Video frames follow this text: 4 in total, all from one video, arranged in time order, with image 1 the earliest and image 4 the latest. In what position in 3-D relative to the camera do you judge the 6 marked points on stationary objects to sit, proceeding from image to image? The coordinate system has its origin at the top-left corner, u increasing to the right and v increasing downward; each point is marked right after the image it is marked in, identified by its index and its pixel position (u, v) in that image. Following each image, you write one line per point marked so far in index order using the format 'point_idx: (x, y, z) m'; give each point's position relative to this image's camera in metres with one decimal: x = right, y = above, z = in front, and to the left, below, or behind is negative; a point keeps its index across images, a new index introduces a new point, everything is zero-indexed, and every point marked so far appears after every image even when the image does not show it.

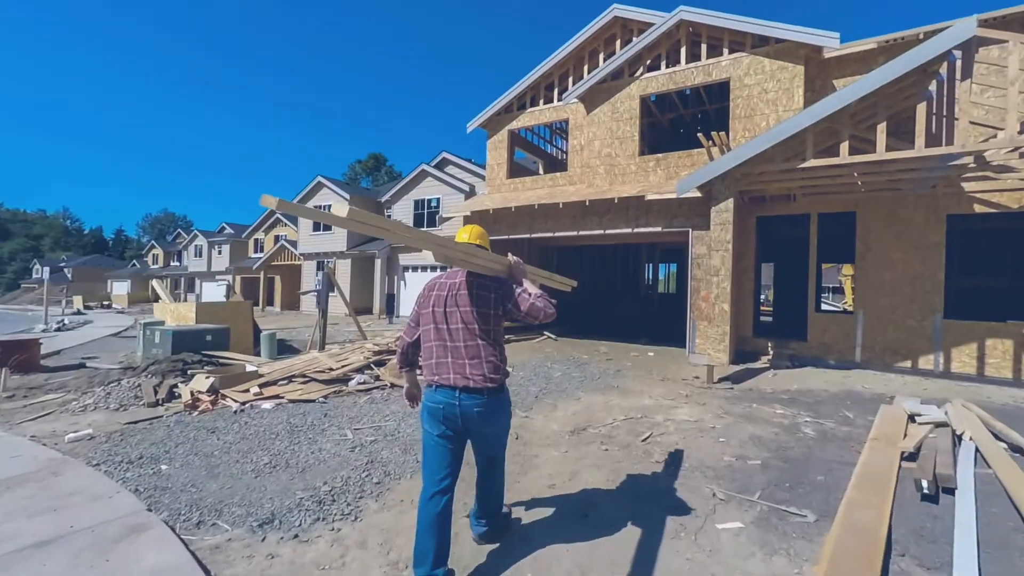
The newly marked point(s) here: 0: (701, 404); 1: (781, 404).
0: (+2.8, -1.7, +6.6) m
1: (+4.1, -1.7, +6.6) m
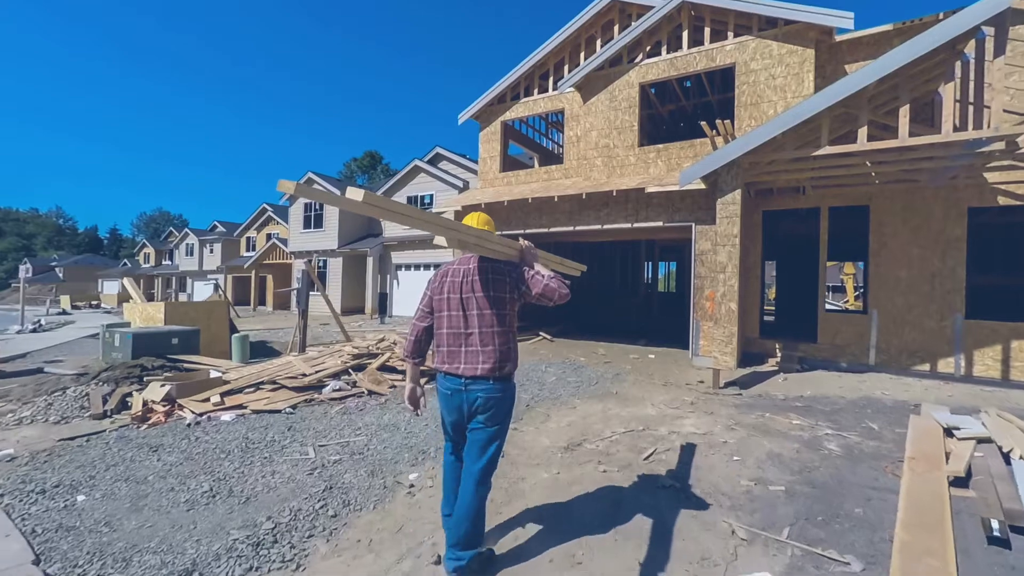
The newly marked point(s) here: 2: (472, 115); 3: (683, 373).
0: (+2.7, -1.7, +6.0) m
1: (+3.9, -1.7, +6.0) m
2: (-1.2, +5.3, +13.6) m
3: (+3.4, -1.7, +8.6) m
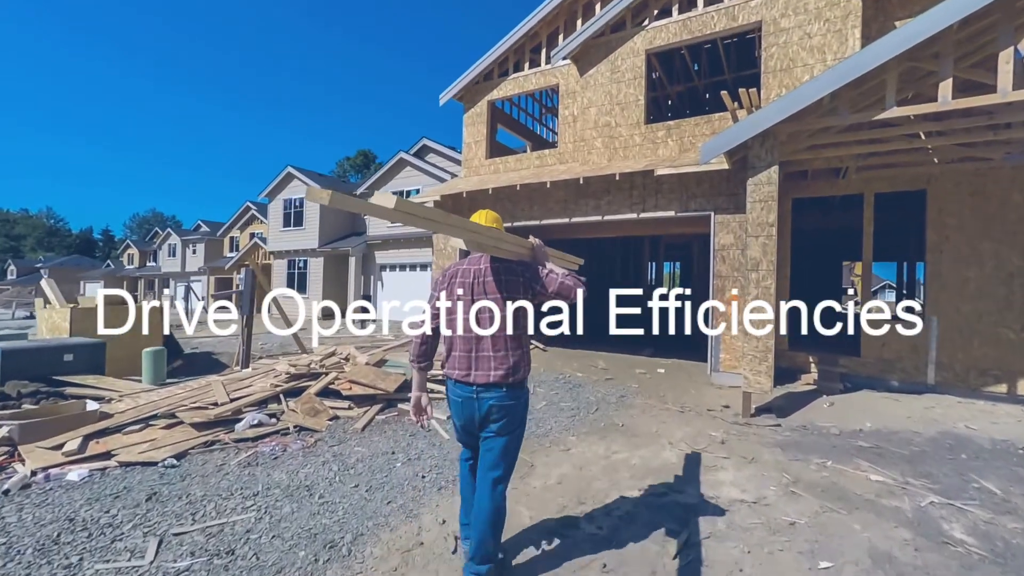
0: (+2.4, -1.7, +4.5) m
1: (+3.6, -1.7, +4.5) m
2: (-1.5, +5.3, +12.0) m
3: (+3.1, -1.7, +7.1) m
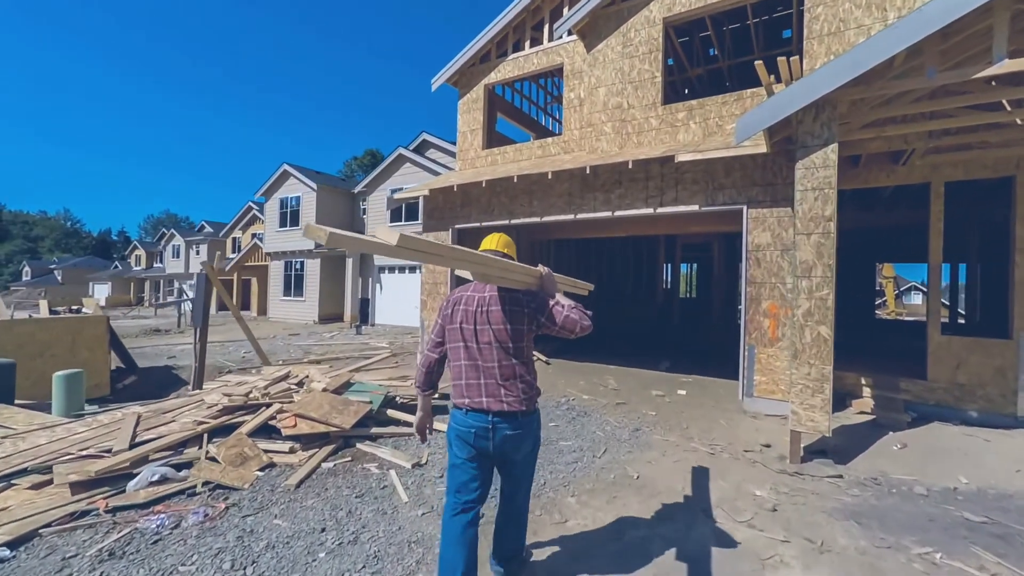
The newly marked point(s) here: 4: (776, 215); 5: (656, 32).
0: (+2.2, -1.9, +3.2) m
1: (+3.4, -1.9, +3.1) m
2: (-1.6, +5.1, +10.8) m
3: (+2.9, -1.8, +5.8) m
4: (+3.9, +1.1, +6.4) m
5: (+2.6, +4.7, +8.1) m
